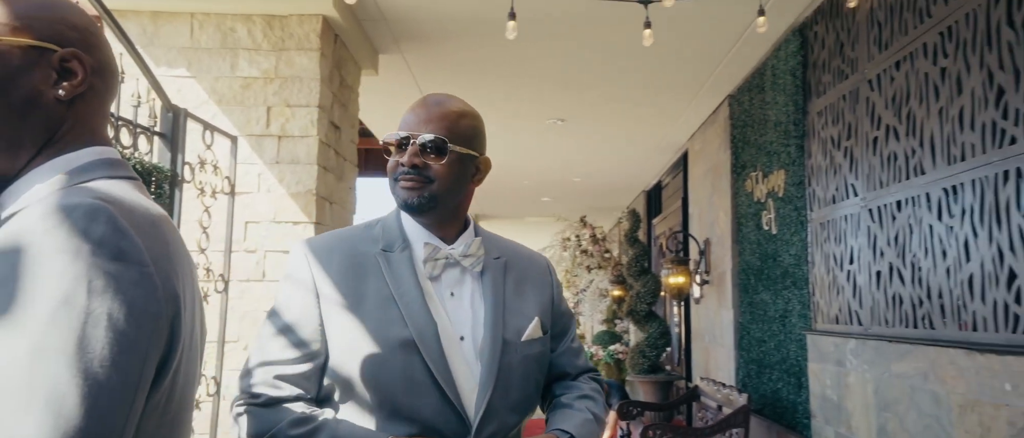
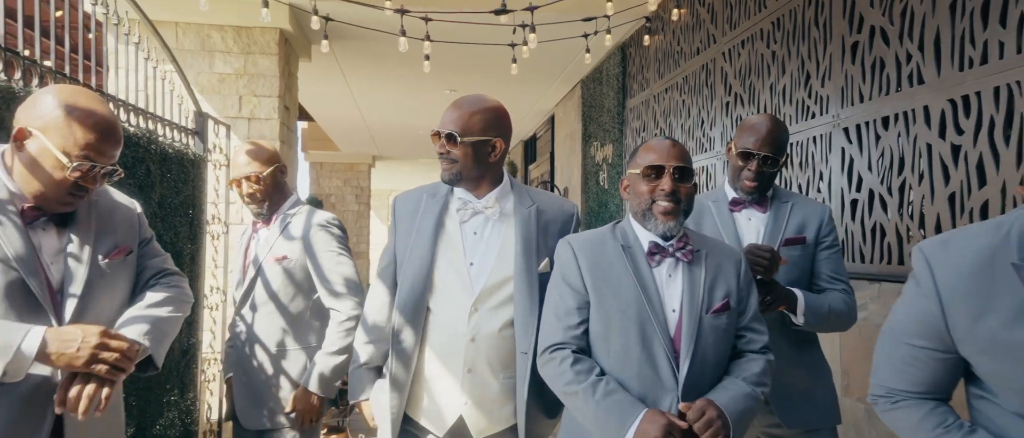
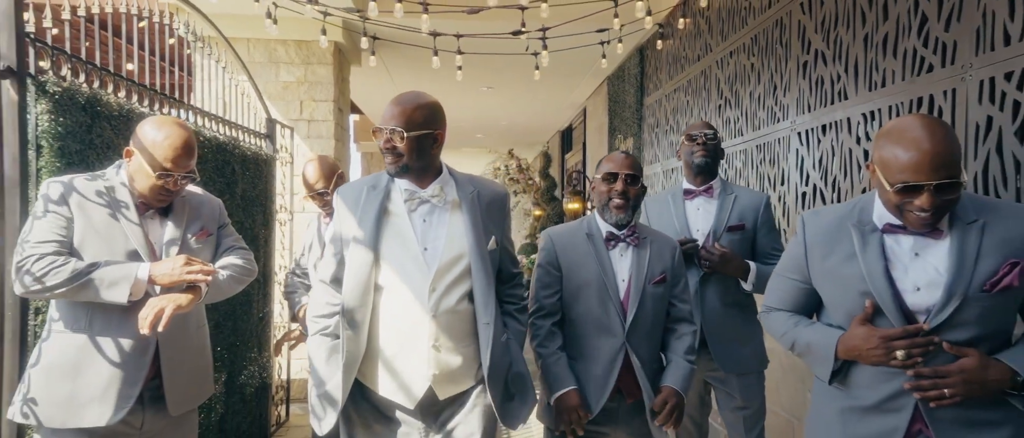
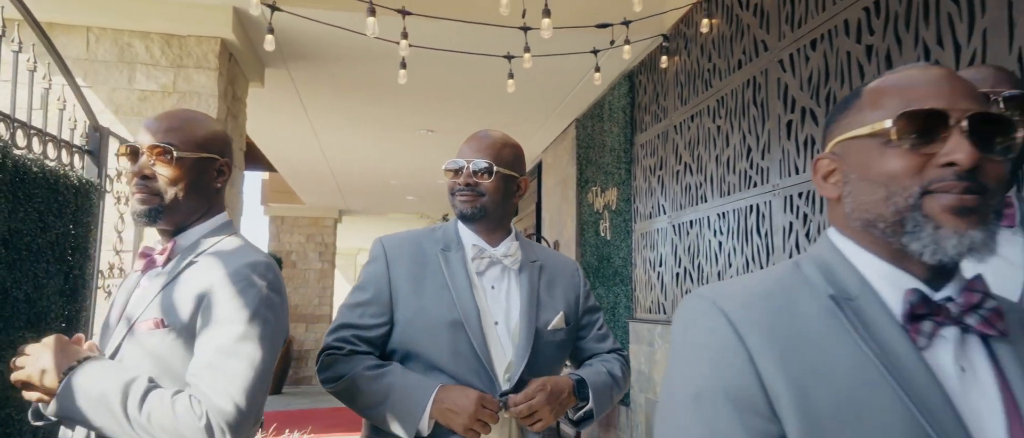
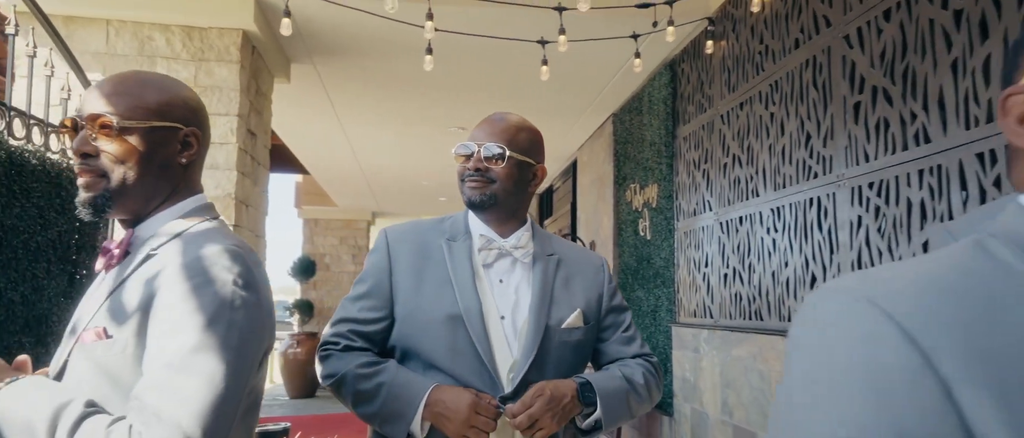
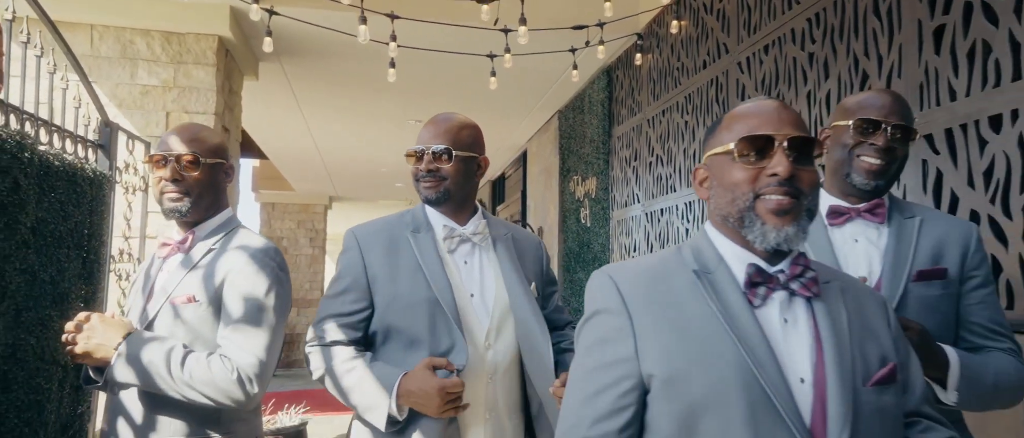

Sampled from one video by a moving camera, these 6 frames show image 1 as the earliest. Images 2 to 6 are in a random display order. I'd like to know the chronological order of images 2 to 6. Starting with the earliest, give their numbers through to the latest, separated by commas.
5, 4, 6, 2, 3
